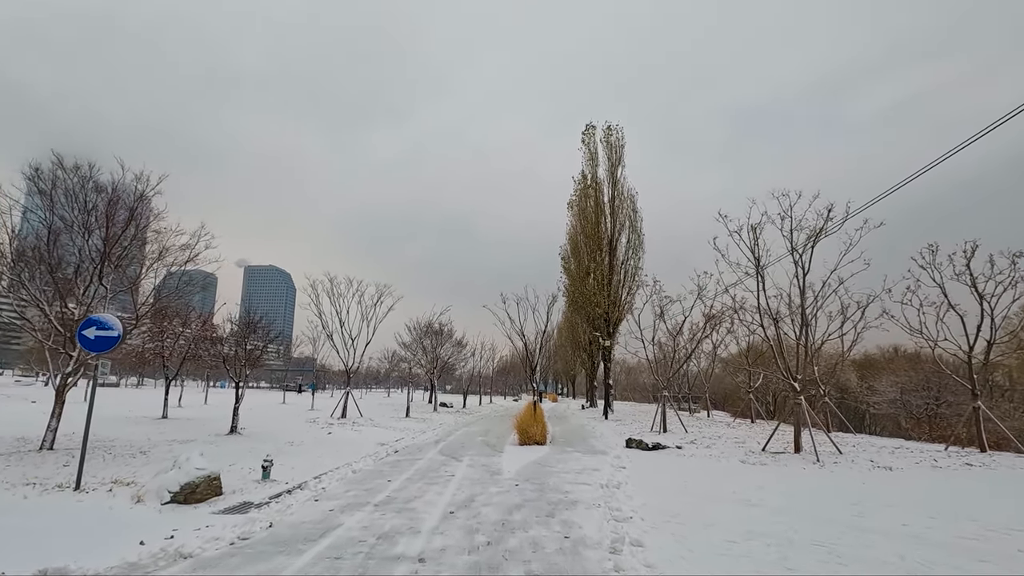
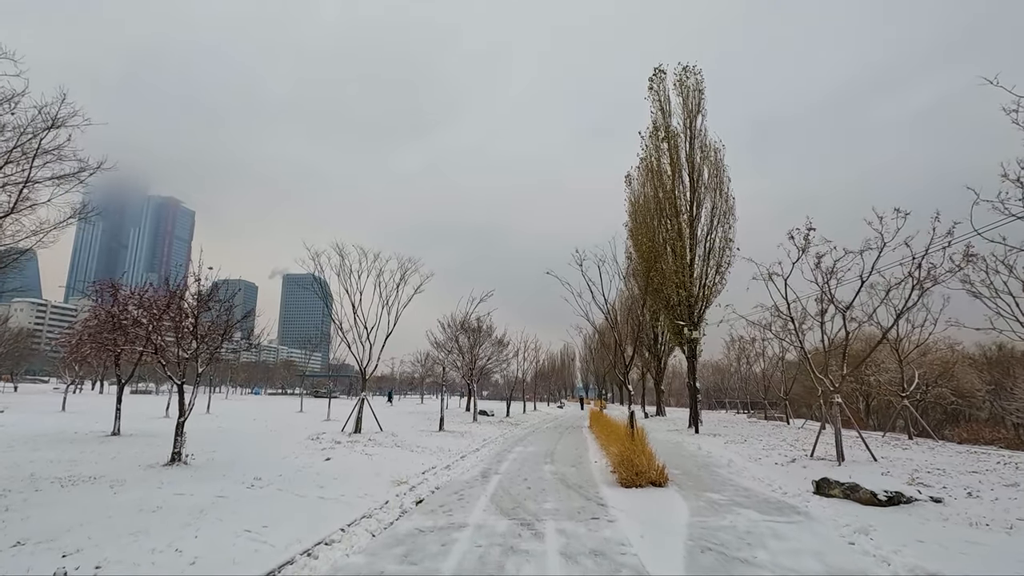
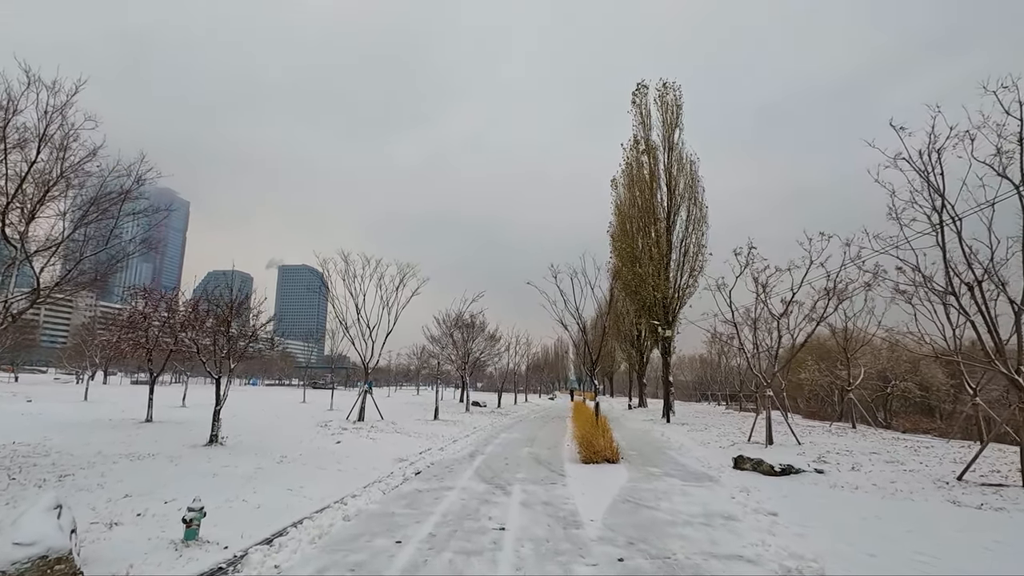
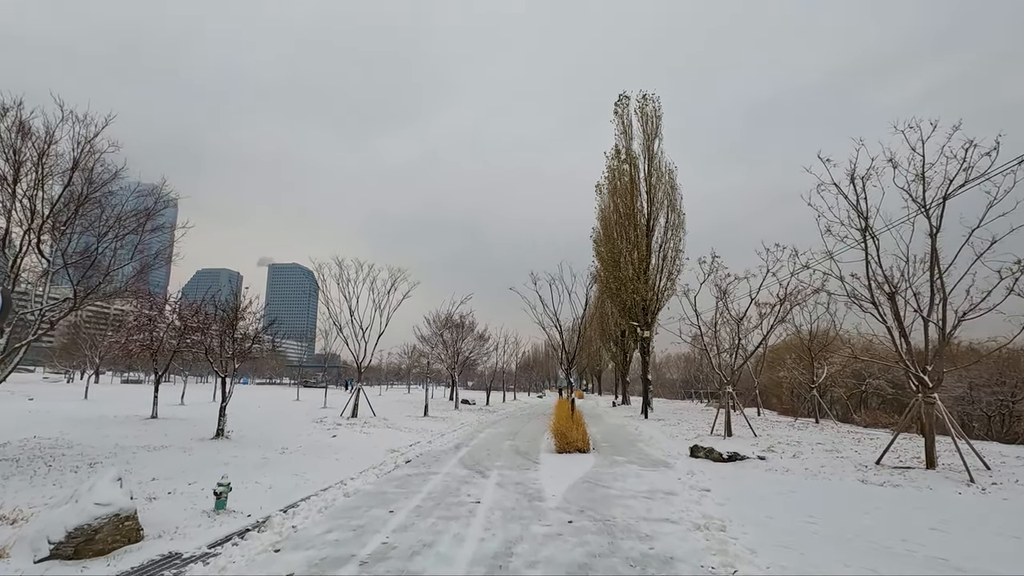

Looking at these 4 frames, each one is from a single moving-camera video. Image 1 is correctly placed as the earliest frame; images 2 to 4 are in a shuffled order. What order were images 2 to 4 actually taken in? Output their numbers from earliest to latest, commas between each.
4, 3, 2
